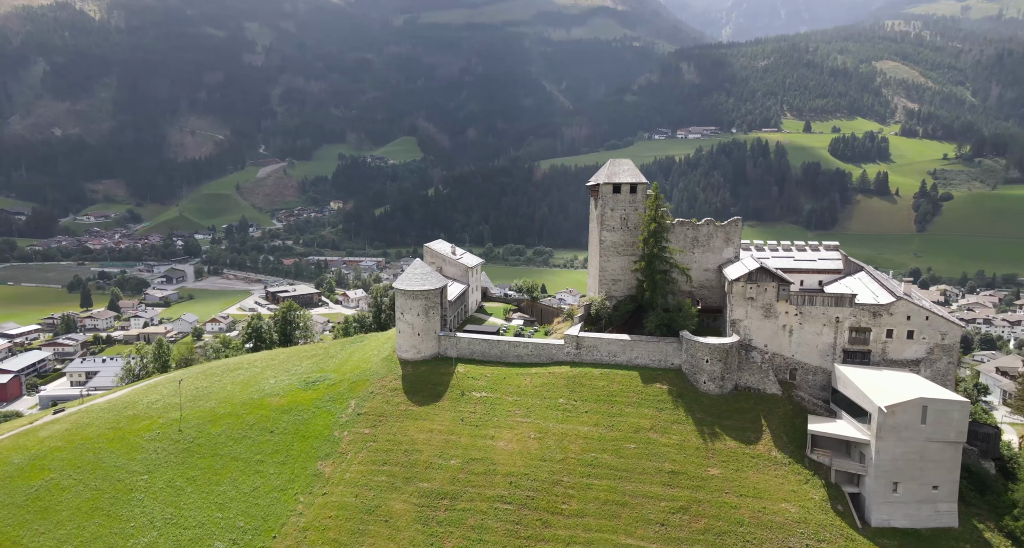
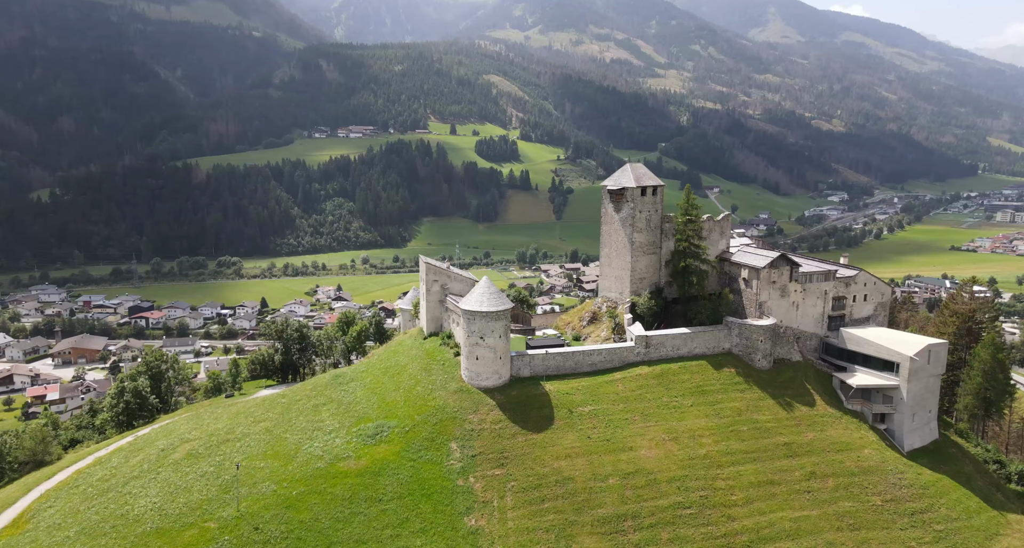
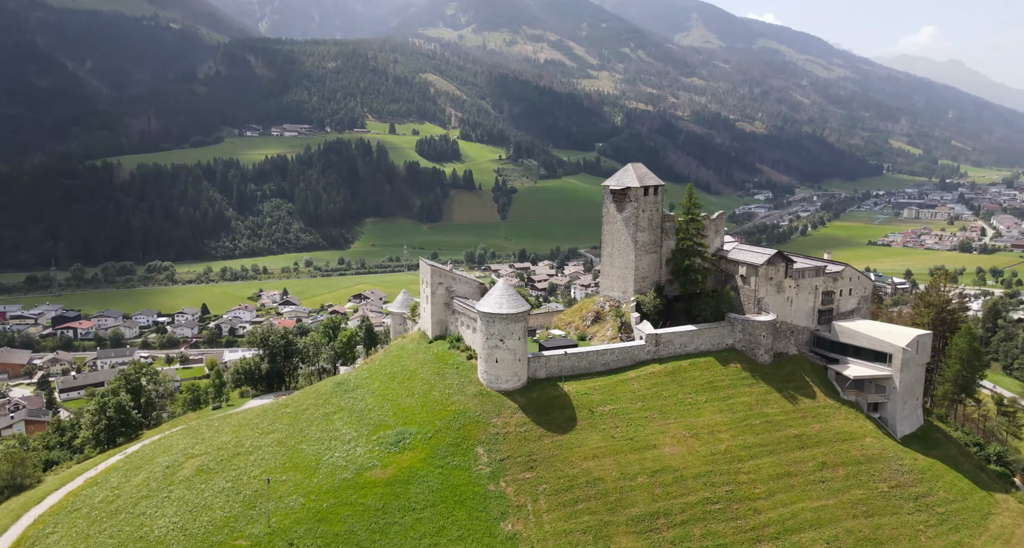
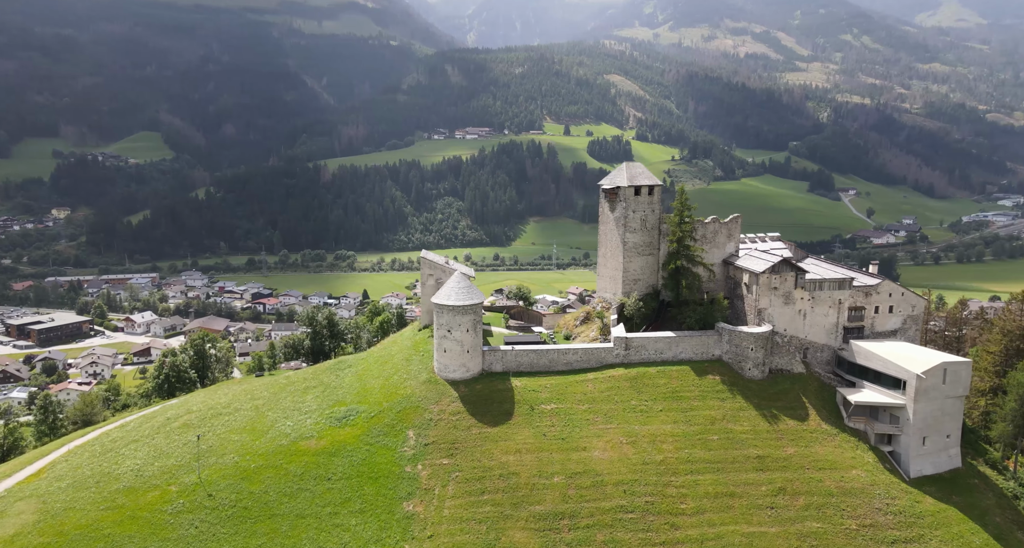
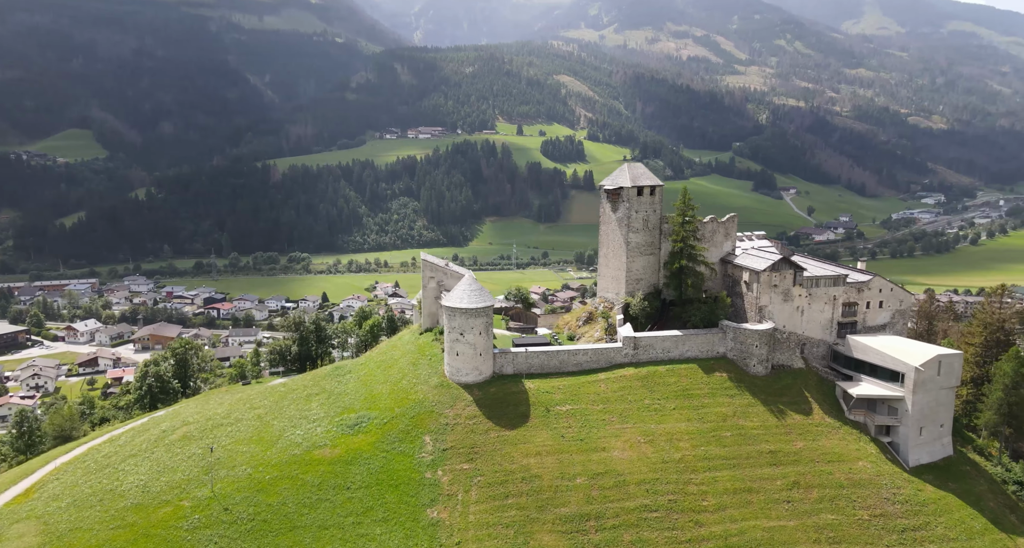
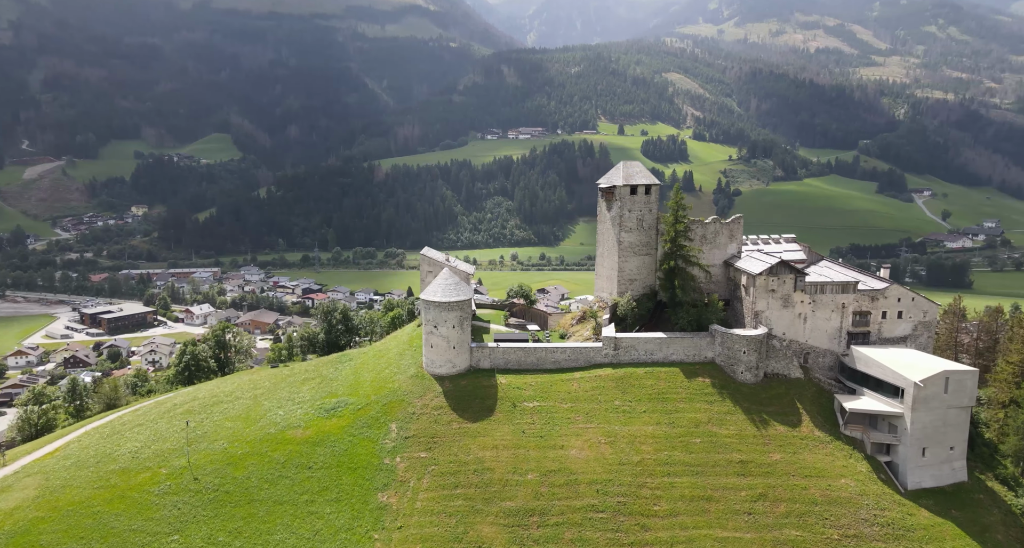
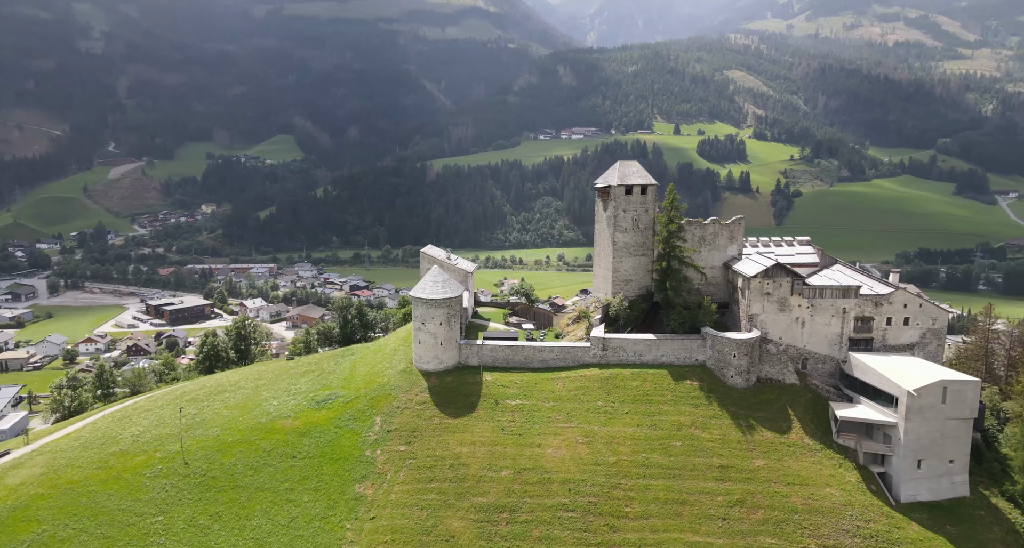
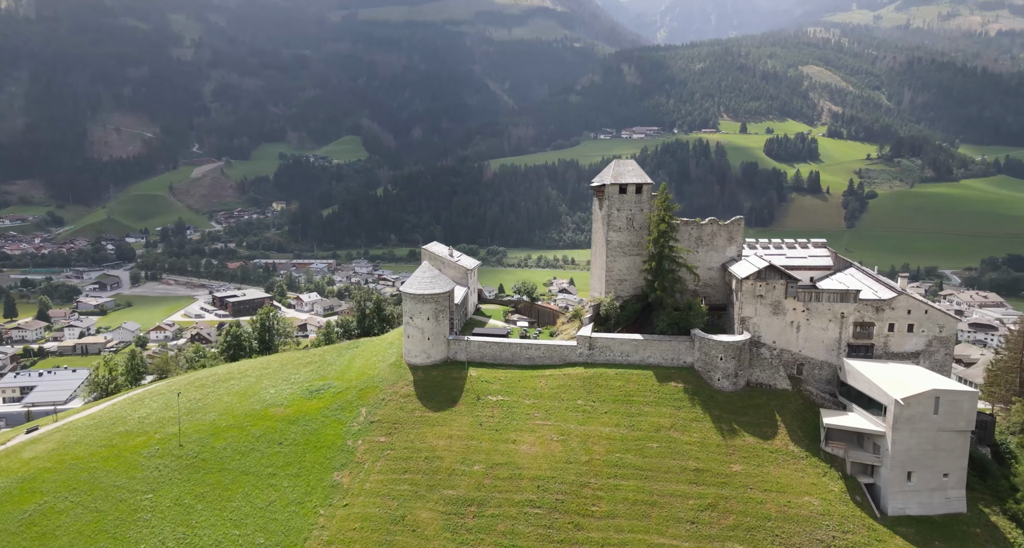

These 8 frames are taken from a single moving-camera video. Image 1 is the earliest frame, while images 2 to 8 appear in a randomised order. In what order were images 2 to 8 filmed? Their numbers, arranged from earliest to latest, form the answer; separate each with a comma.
8, 7, 6, 4, 5, 2, 3
